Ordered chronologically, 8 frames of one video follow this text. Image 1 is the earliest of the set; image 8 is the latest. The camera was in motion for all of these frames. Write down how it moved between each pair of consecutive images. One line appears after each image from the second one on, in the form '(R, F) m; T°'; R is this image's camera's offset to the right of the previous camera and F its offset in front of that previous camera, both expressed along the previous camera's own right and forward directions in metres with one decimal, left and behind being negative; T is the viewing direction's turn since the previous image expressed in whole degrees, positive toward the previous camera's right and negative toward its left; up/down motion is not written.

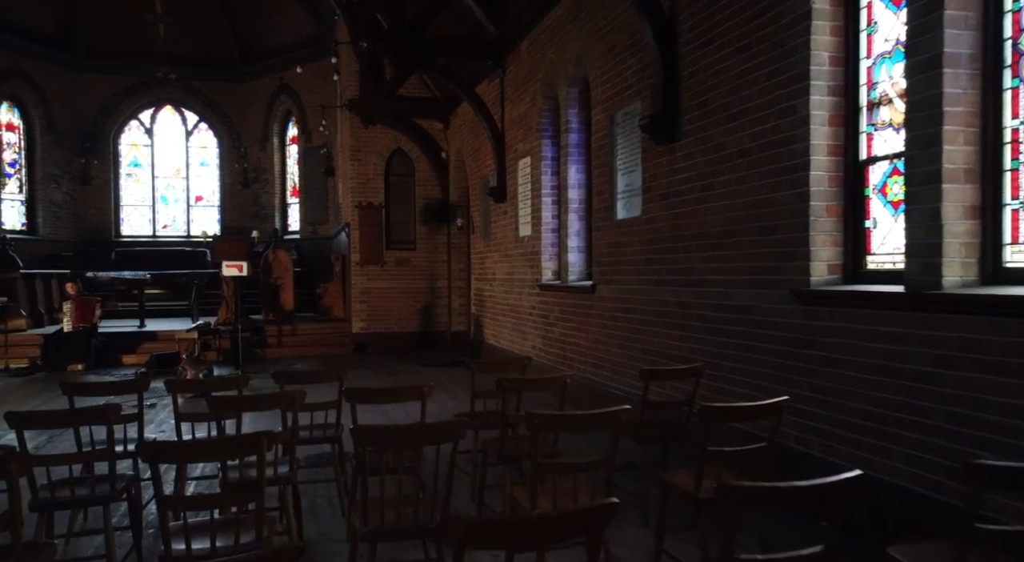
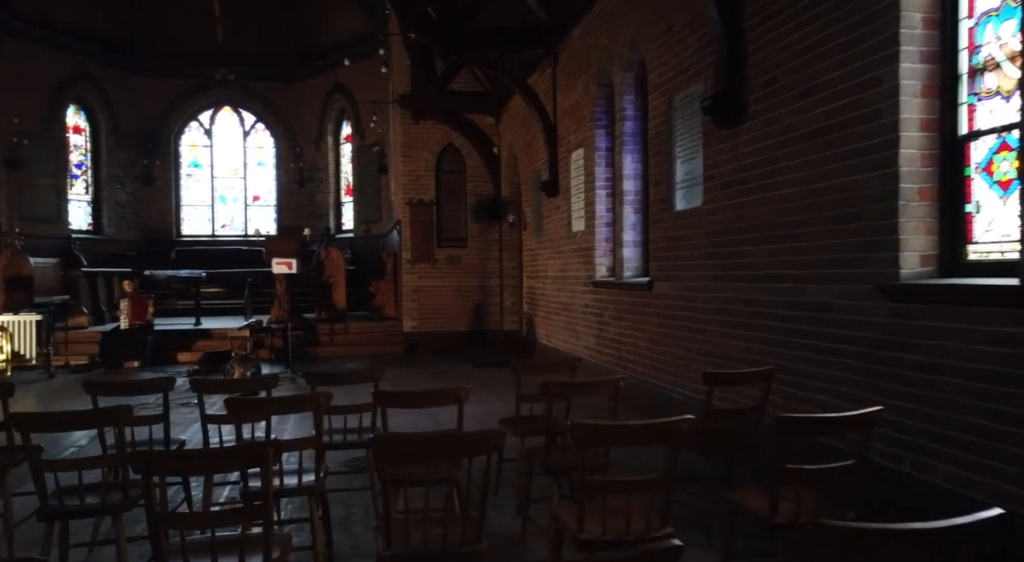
(0.0, +0.3) m; -4°
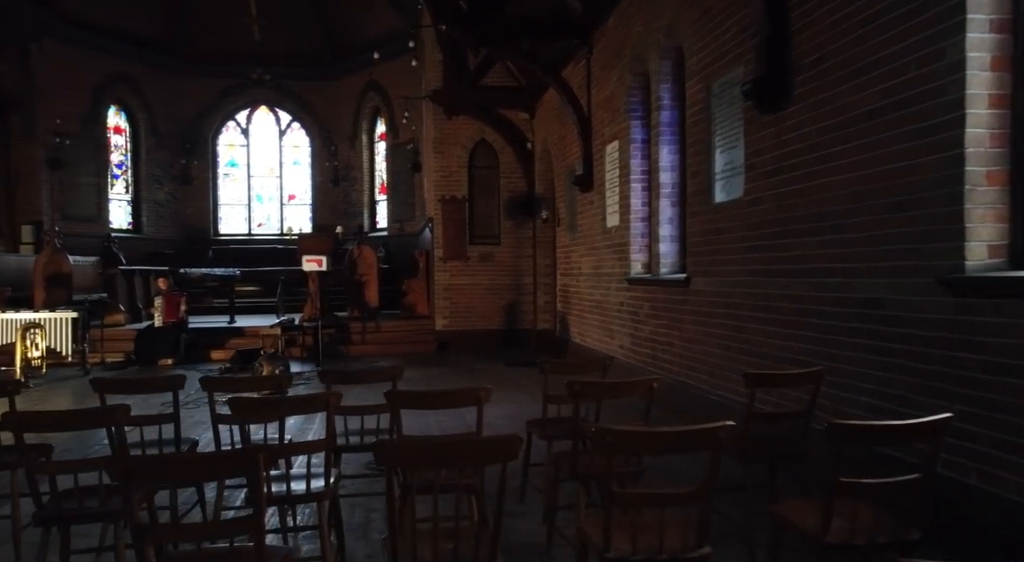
(0.0, +0.2) m; -3°
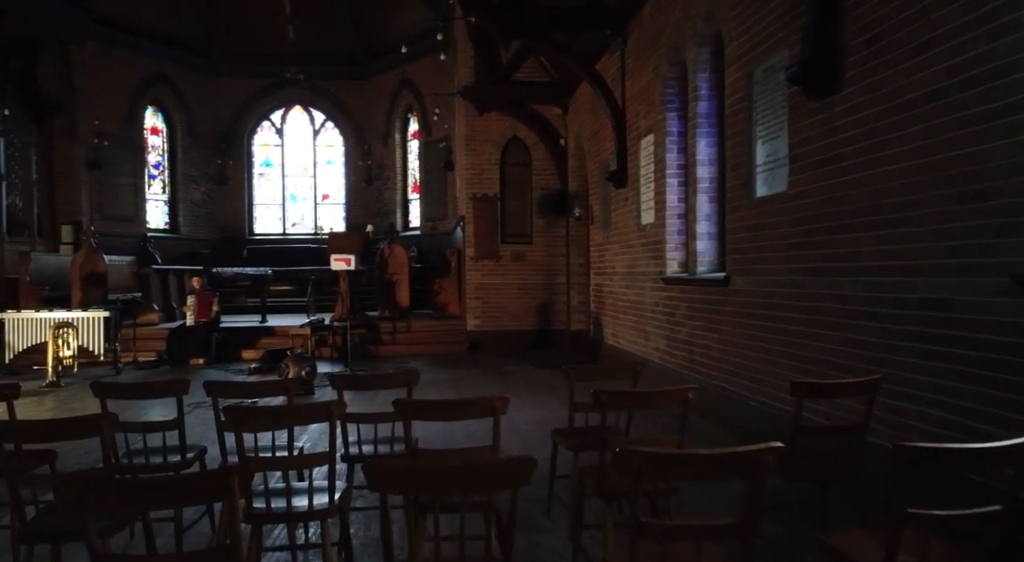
(+0.1, +0.2) m; -3°
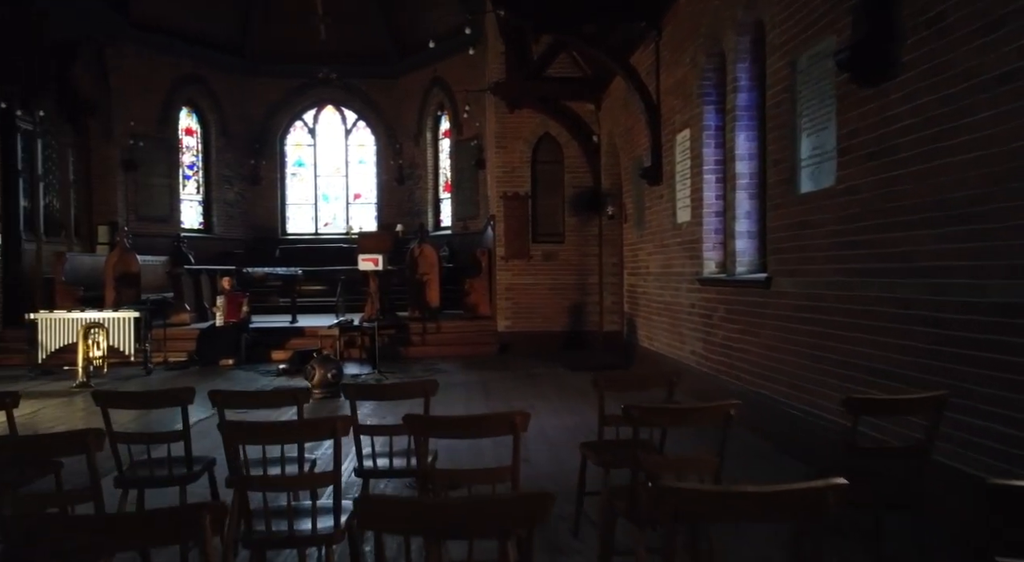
(0.0, +0.2) m; -3°
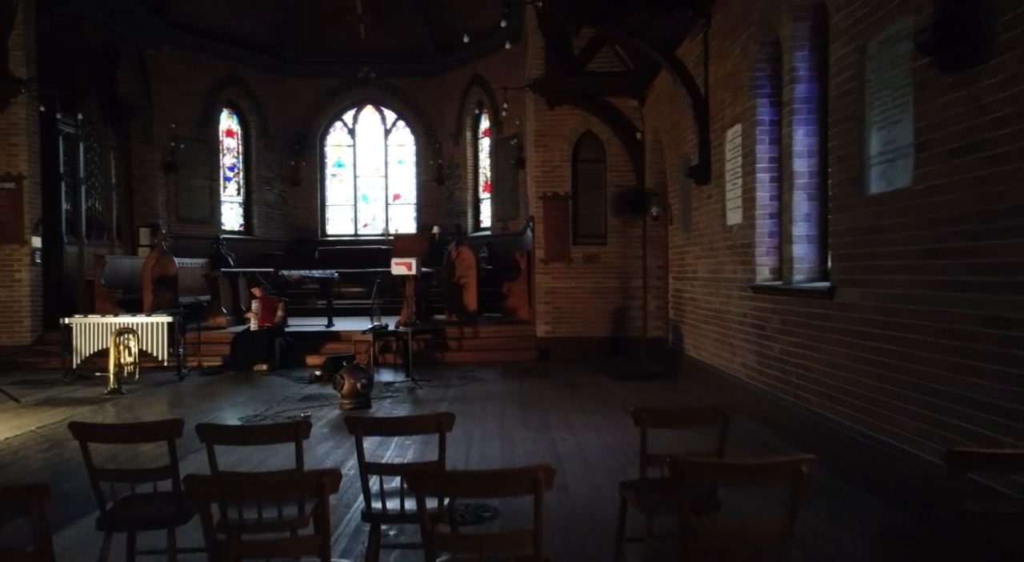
(+0.1, +0.4) m; -3°
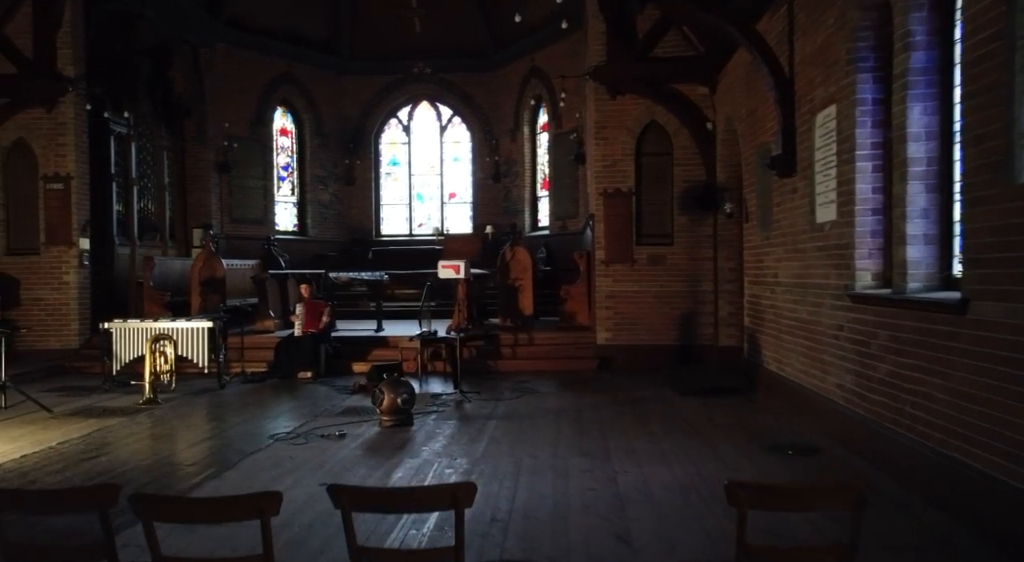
(0.0, +0.7) m; -5°
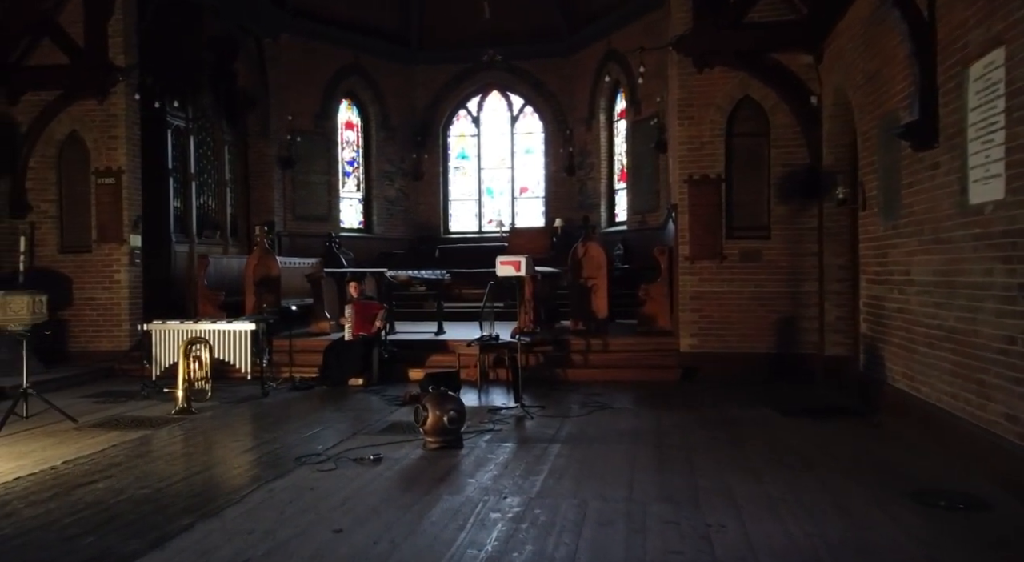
(+0.1, +1.1) m; -6°
